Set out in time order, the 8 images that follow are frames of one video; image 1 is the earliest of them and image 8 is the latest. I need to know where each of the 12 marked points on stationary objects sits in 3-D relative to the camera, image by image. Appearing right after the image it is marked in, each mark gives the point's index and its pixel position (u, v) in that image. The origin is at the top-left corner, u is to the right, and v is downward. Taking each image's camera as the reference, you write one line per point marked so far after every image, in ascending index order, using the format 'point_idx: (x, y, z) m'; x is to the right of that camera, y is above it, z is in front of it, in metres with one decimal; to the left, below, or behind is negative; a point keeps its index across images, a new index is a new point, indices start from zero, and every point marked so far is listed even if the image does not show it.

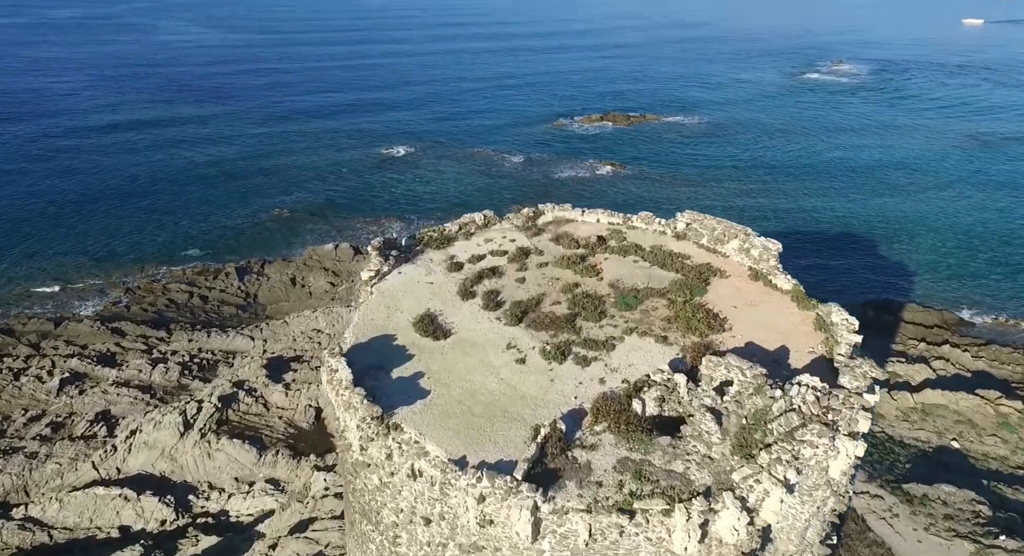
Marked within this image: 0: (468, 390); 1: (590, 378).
0: (-1.2, -3.1, +19.6) m
1: (+2.1, -2.9, +20.0) m
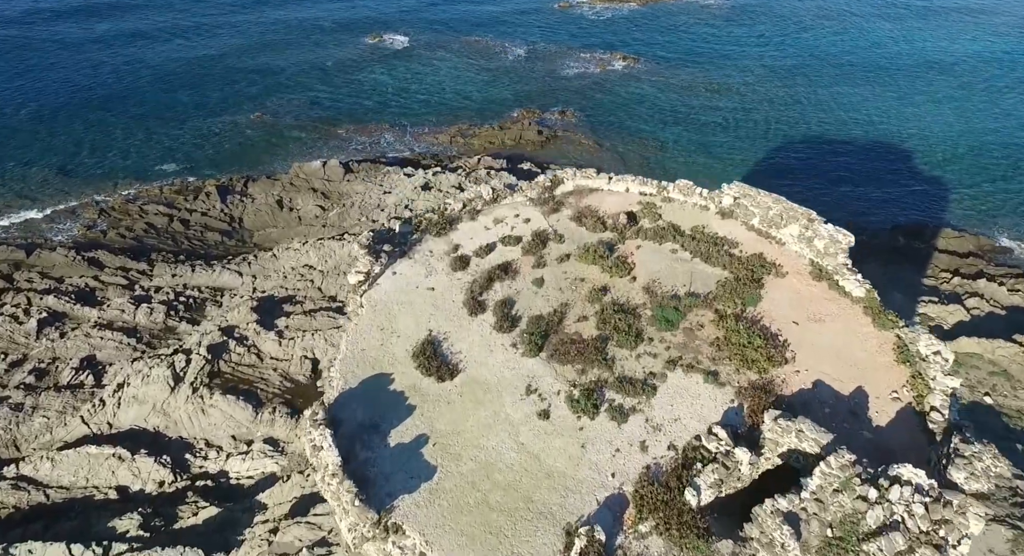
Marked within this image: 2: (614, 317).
0: (-0.7, -4.2, +16.2) m
1: (+2.6, -3.8, +16.6) m
2: (+2.8, -1.2, +19.5) m
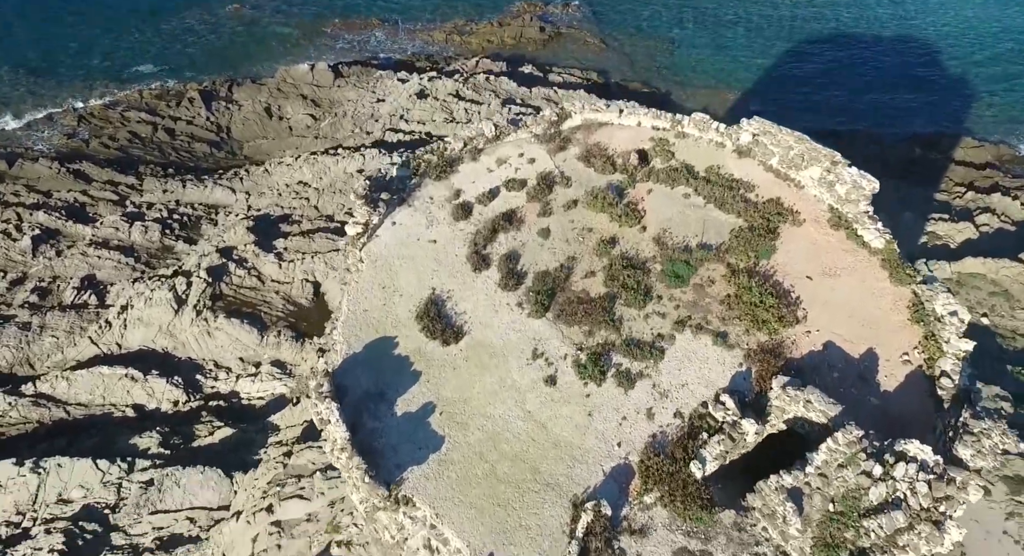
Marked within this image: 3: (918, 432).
0: (-0.5, -3.5, +16.3) m
1: (+2.8, -3.0, +16.6) m
2: (+2.9, 0.0, +19.0) m
3: (+9.1, -3.6, +16.5) m
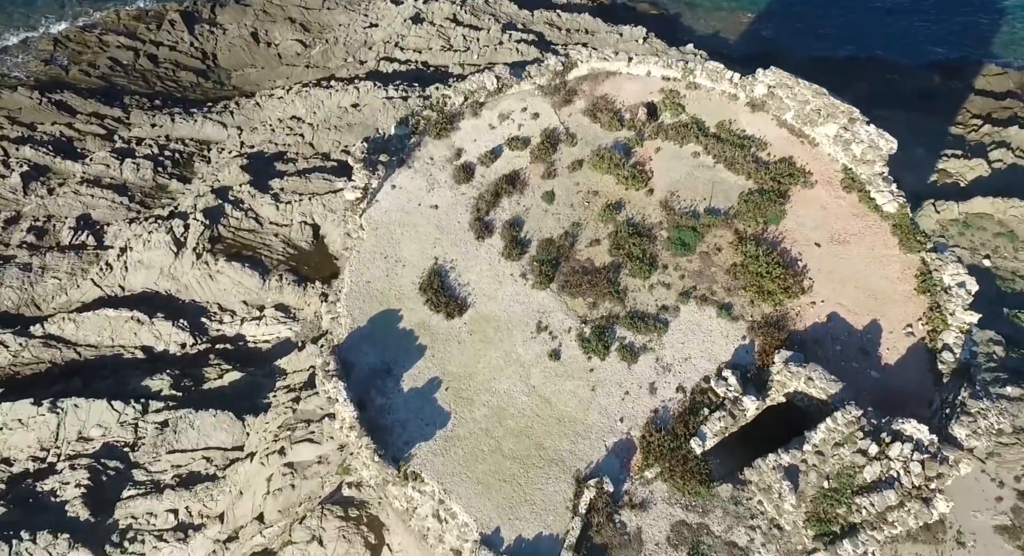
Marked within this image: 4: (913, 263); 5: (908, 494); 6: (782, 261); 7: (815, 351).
0: (-0.4, -3.0, +16.6) m
1: (+2.9, -2.5, +16.8) m
2: (+3.0, +0.9, +18.8) m
3: (+9.2, -3.0, +16.8) m
4: (+10.1, +0.3, +18.4) m
5: (+8.1, -4.4, +14.8) m
6: (+6.9, +0.4, +18.6) m
7: (+7.2, -1.8, +17.5) m
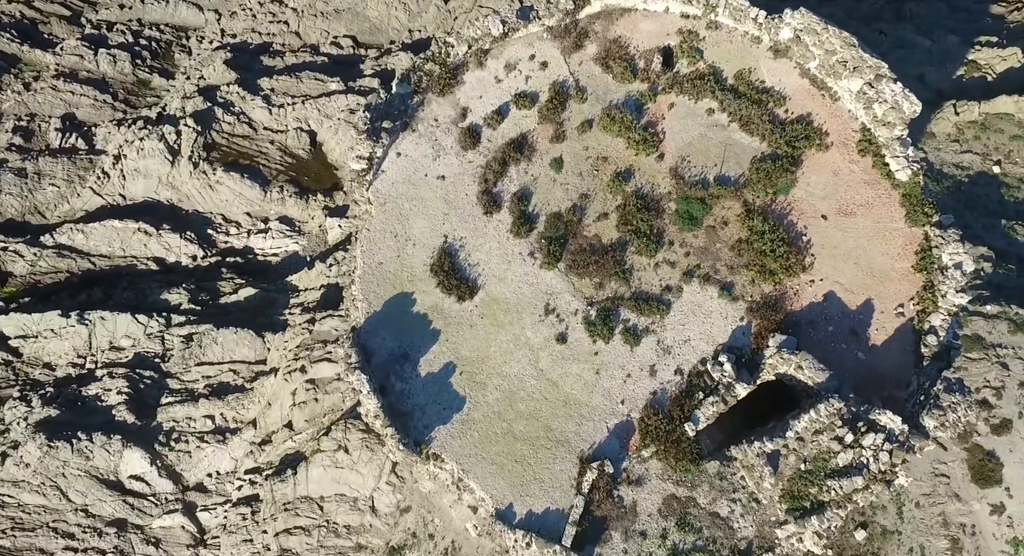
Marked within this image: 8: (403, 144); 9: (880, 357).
0: (-0.2, -2.8, +17.6) m
1: (+3.2, -2.2, +17.7) m
2: (+3.2, +1.6, +18.8) m
3: (+9.4, -2.6, +17.8) m
4: (+10.3, +1.0, +18.6) m
5: (+8.4, -4.4, +16.2) m
6: (+7.1, +1.1, +18.8) m
7: (+7.4, -1.3, +18.2) m
8: (-2.9, +3.6, +19.7) m
9: (+9.1, -1.9, +17.9) m
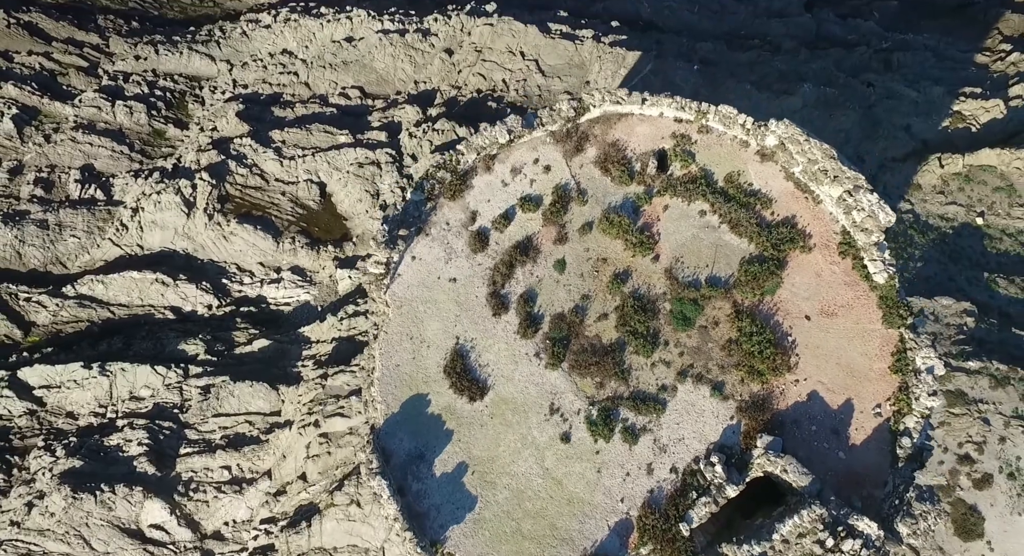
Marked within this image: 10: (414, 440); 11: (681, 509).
0: (0.0, -5.6, +19.1) m
1: (+3.4, -4.9, +19.2) m
2: (+3.4, -1.2, +20.3) m
3: (+9.6, -5.4, +19.3) m
4: (+10.5, -1.7, +20.1) m
5: (+8.5, -7.2, +17.7) m
6: (+7.3, -1.7, +20.3) m
7: (+7.6, -4.1, +19.7) m
8: (-2.8, +0.9, +21.2) m
9: (+9.3, -4.7, +19.4) m
10: (-2.7, -4.3, +19.6) m
11: (+4.4, -5.9, +18.8) m
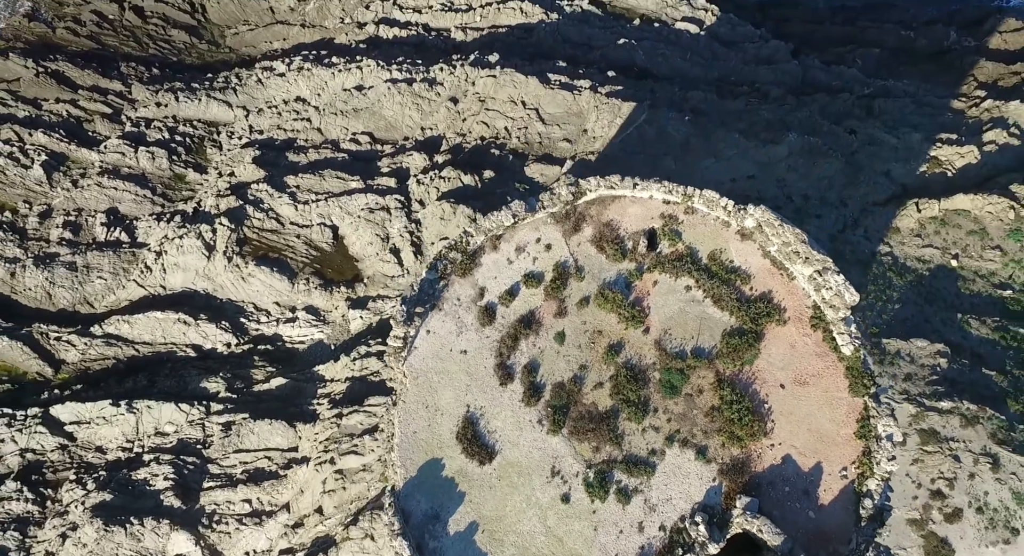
0: (+0.2, -7.9, +21.5) m
1: (+3.5, -7.2, +21.6) m
2: (+3.6, -3.5, +22.7) m
3: (+9.8, -7.7, +21.7) m
4: (+10.7, -4.0, +22.5) m
5: (+8.7, -9.5, +20.1) m
6: (+7.4, -4.0, +22.7) m
7: (+7.8, -6.4, +22.1) m
8: (-2.6, -1.5, +23.6) m
9: (+9.4, -7.0, +21.8) m
10: (-2.5, -6.6, +22.0) m
11: (+4.6, -8.2, +21.2) m
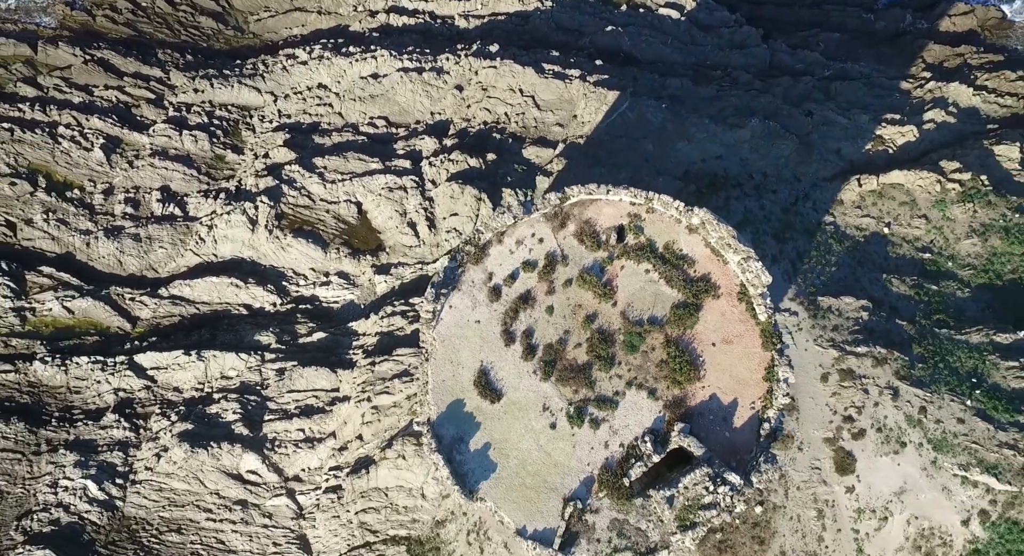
0: (+0.3, -7.5, +30.3) m
1: (+3.7, -6.8, +30.3) m
2: (+3.7, -3.0, +31.1) m
3: (+9.9, -7.2, +30.5) m
4: (+10.8, -3.5, +30.9) m
5: (+8.9, -9.2, +29.1) m
6: (+7.6, -3.5, +31.1) m
7: (+7.9, -5.9, +30.8) m
8: (-2.5, -0.9, +31.7) m
9: (+9.6, -6.5, +30.5) m
10: (-2.4, -6.2, +30.6) m
11: (+4.7, -7.8, +30.0) m
